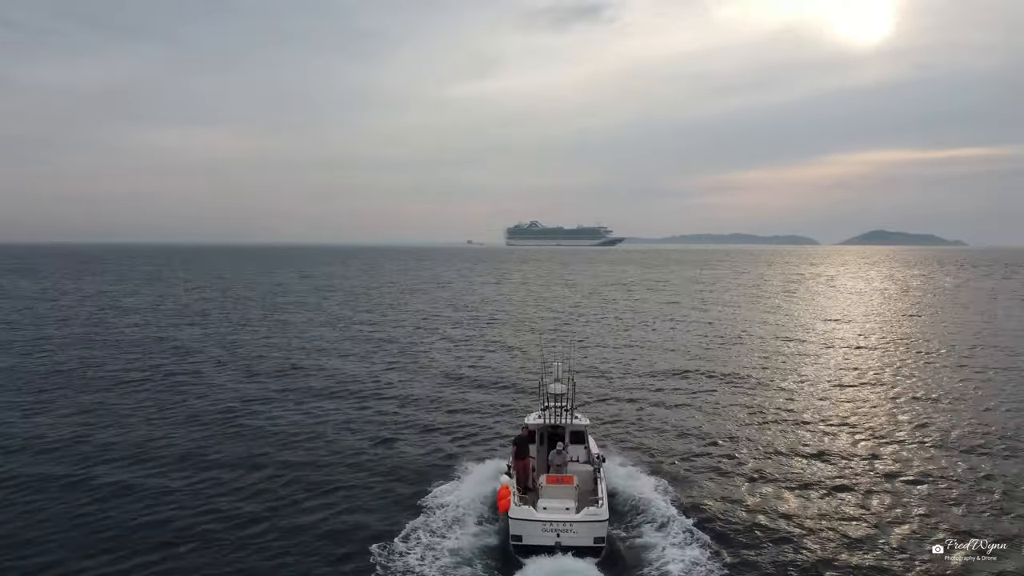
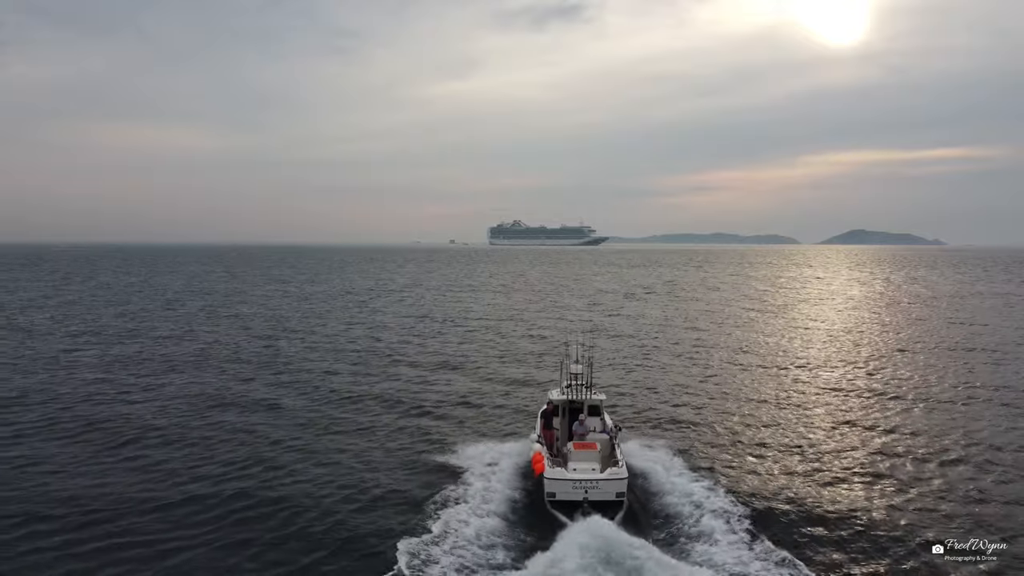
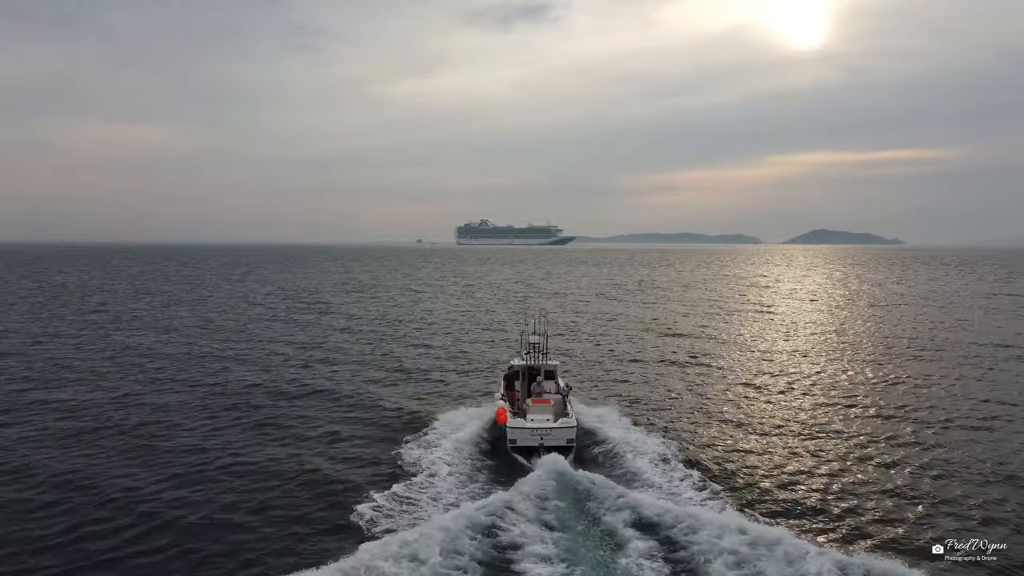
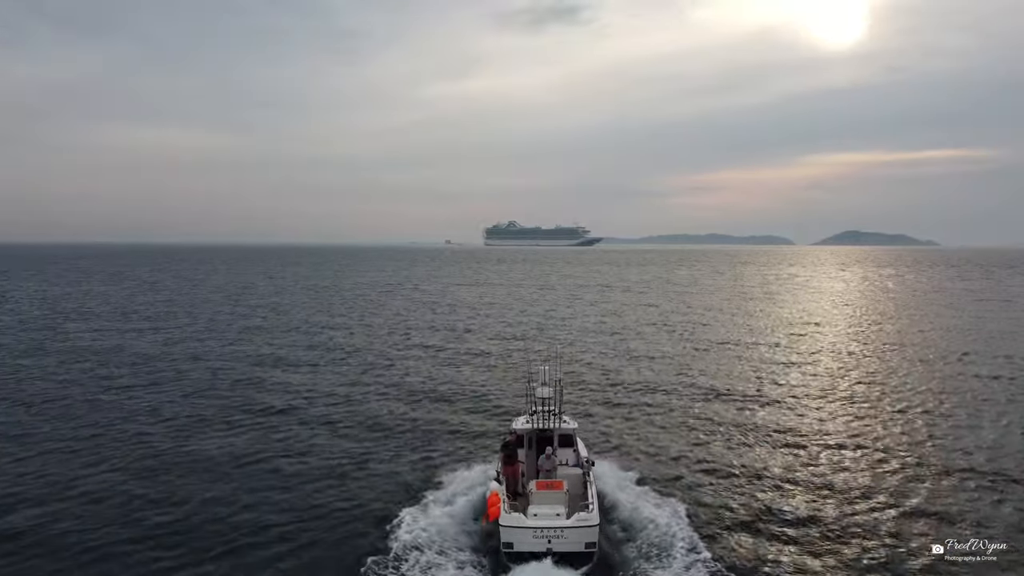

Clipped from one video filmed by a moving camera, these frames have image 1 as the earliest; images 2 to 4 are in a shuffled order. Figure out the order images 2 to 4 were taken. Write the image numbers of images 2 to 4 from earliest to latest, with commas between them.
4, 2, 3
